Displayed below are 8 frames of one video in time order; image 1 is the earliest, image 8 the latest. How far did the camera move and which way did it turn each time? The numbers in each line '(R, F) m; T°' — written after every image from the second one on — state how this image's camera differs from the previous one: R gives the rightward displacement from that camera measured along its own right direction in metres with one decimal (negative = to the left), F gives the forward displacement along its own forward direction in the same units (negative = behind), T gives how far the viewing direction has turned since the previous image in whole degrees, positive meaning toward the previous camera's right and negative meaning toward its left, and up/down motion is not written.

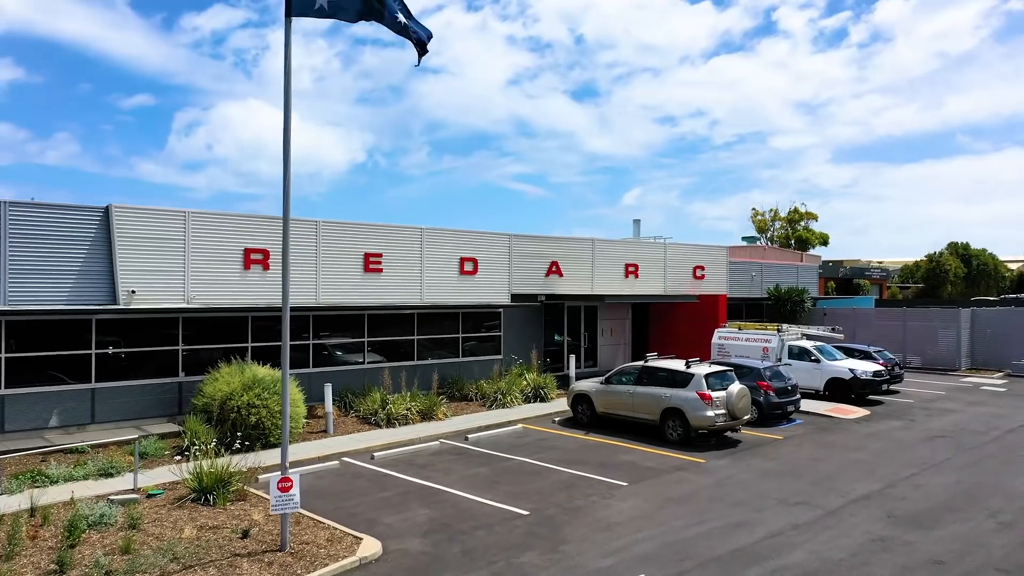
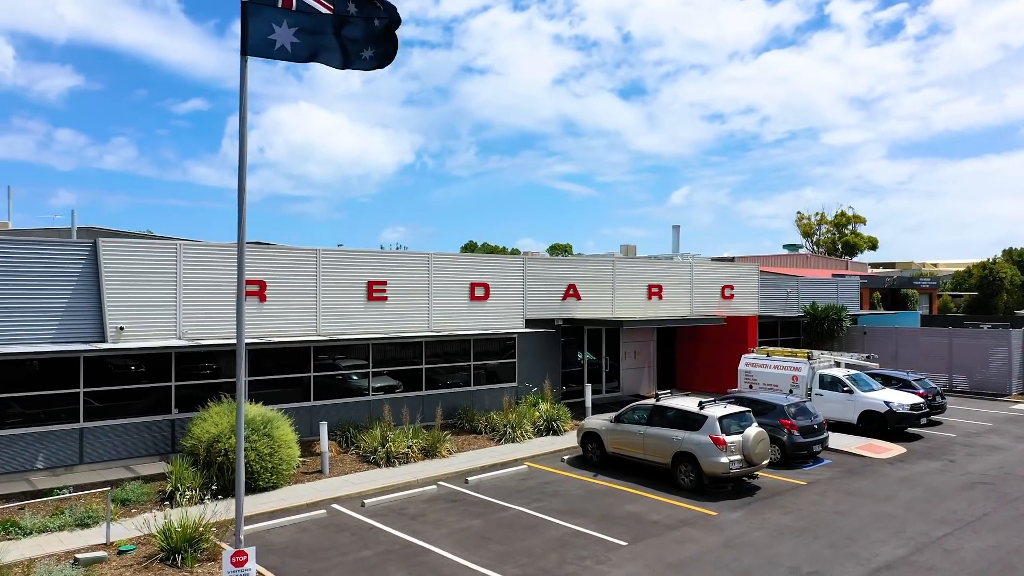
(+0.8, +0.8) m; -3°
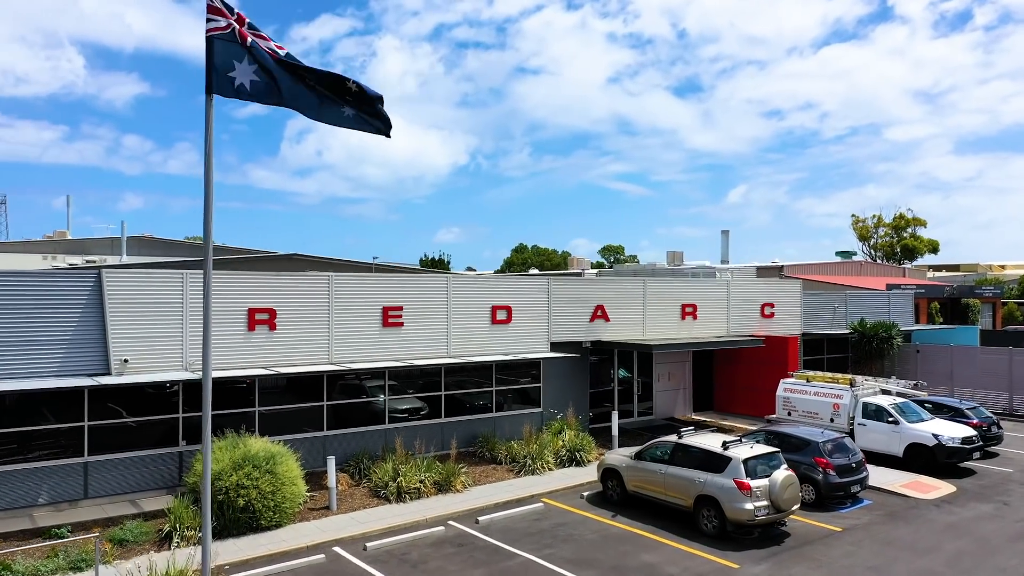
(+0.7, +0.7) m; -4°
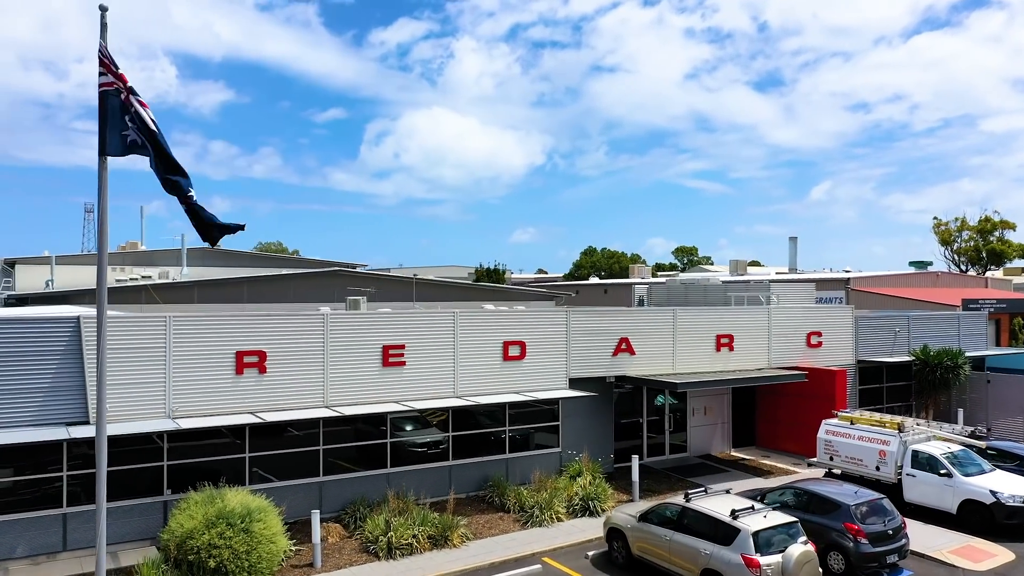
(+1.4, +1.2) m; -5°
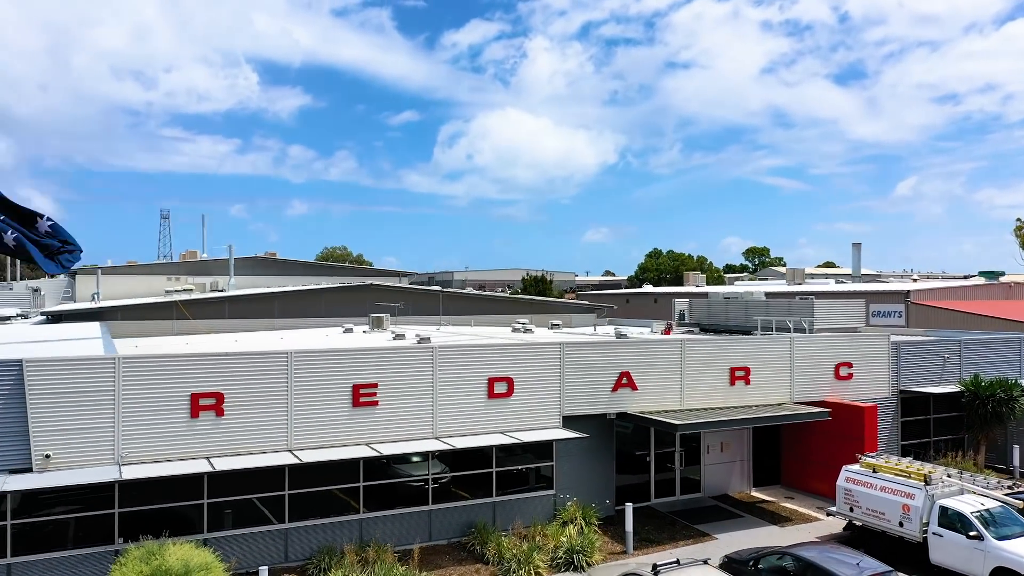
(+1.8, +1.2) m; -5°
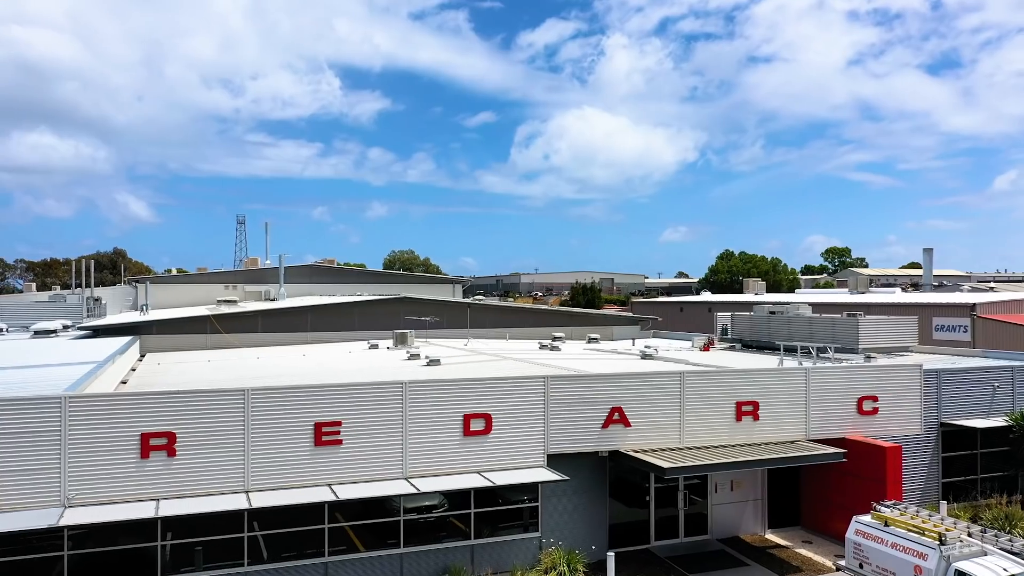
(+1.9, +1.1) m; -5°
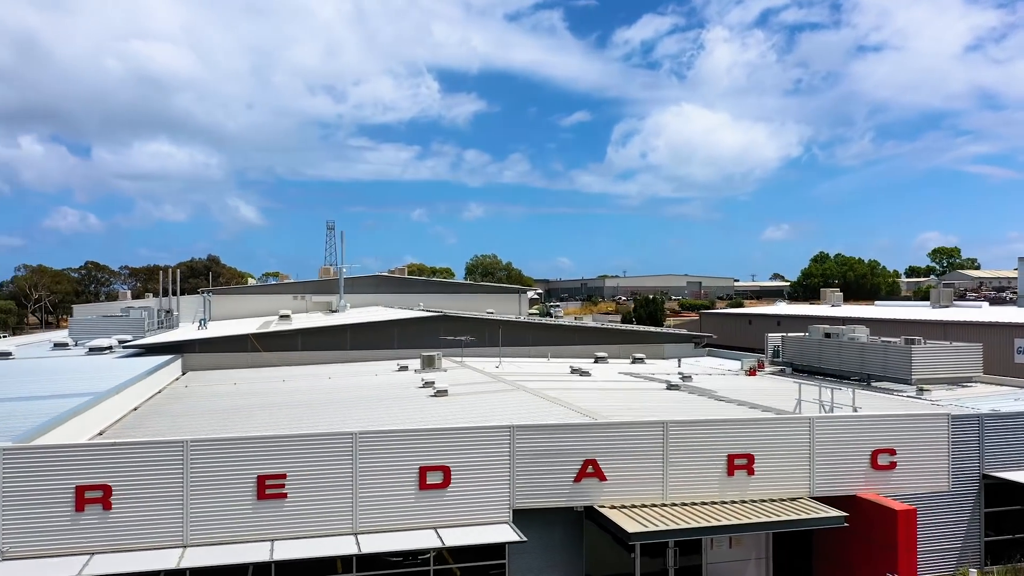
(+2.5, +1.2) m; -7°
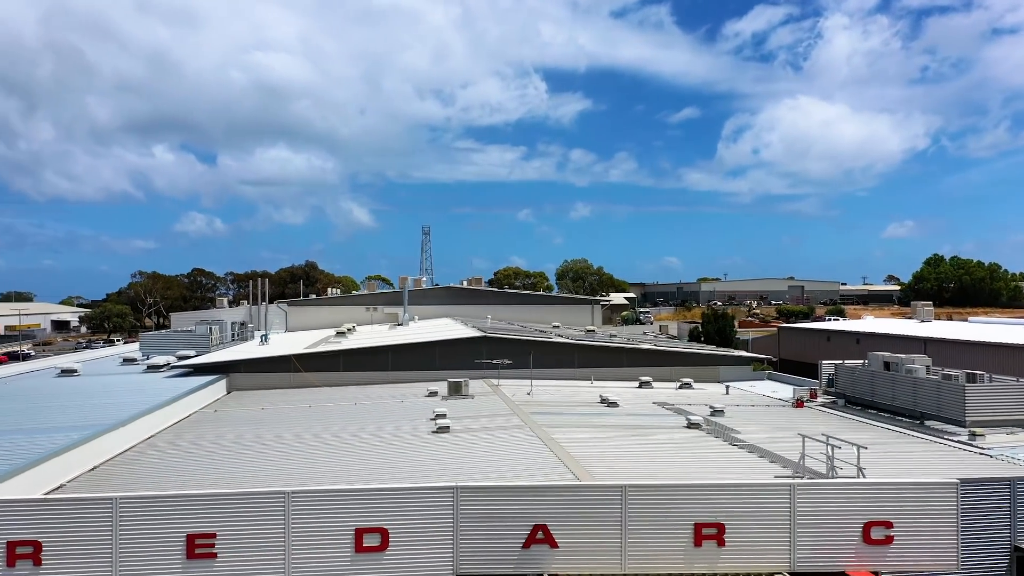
(+2.8, +1.1) m; -8°
